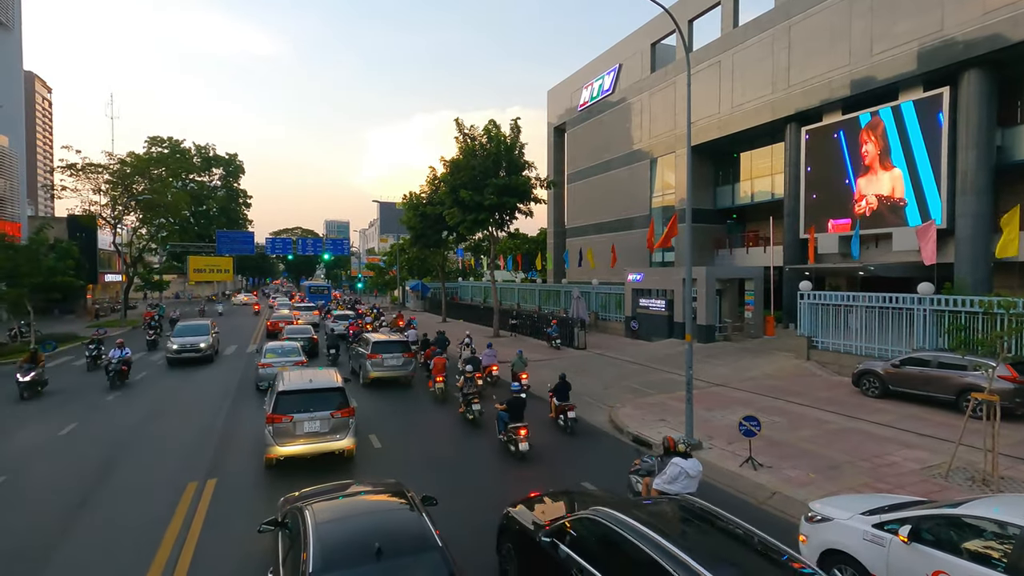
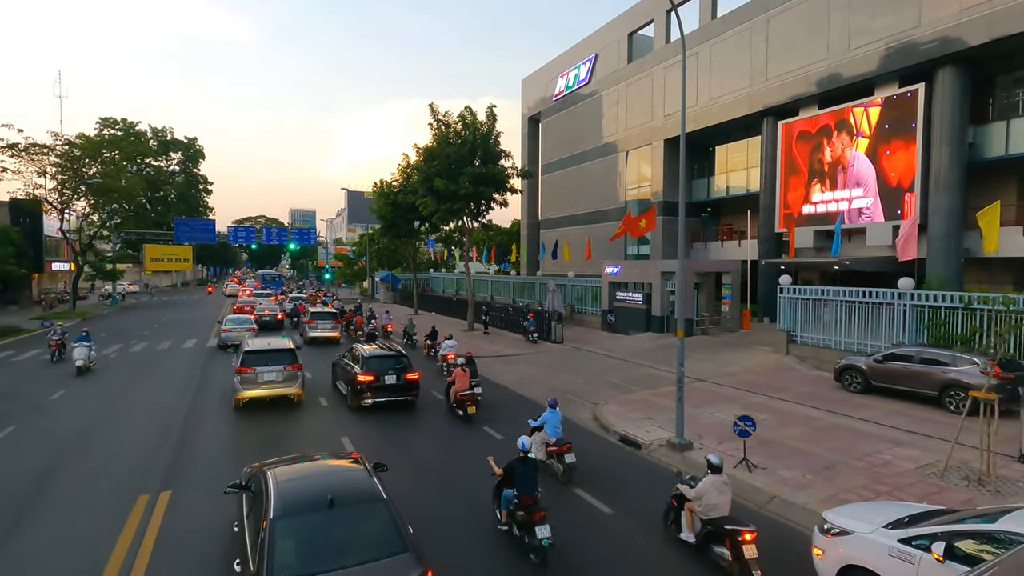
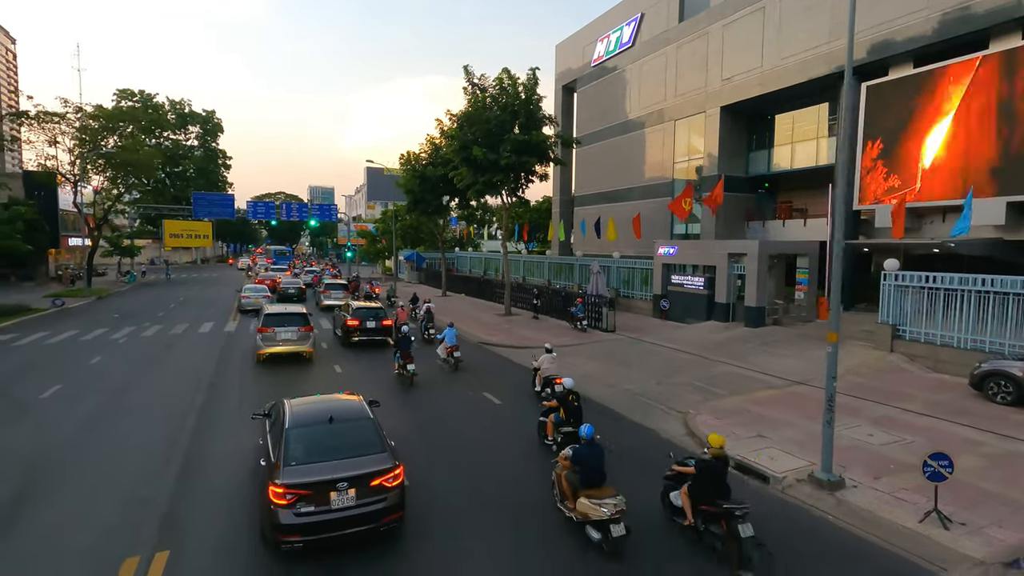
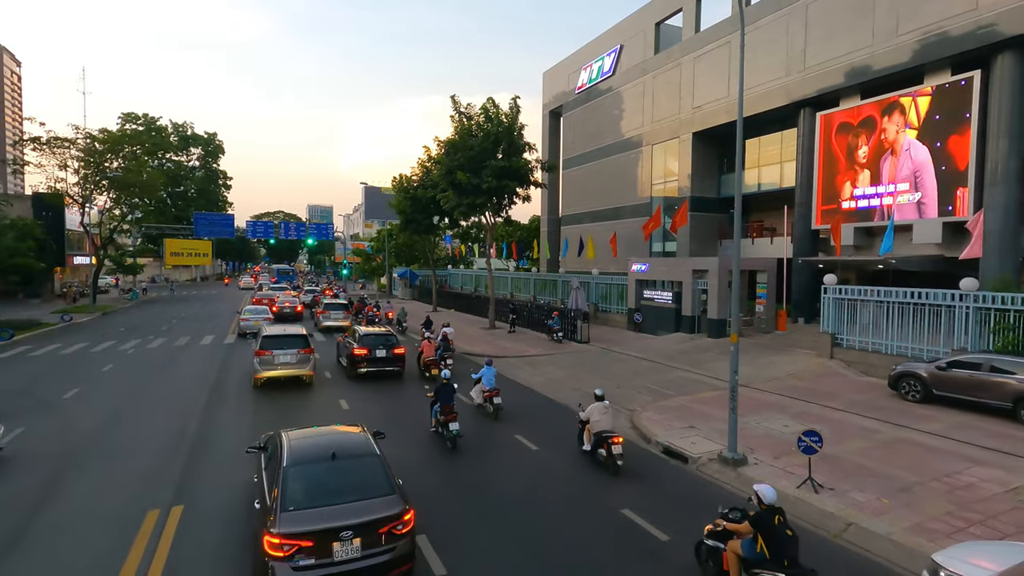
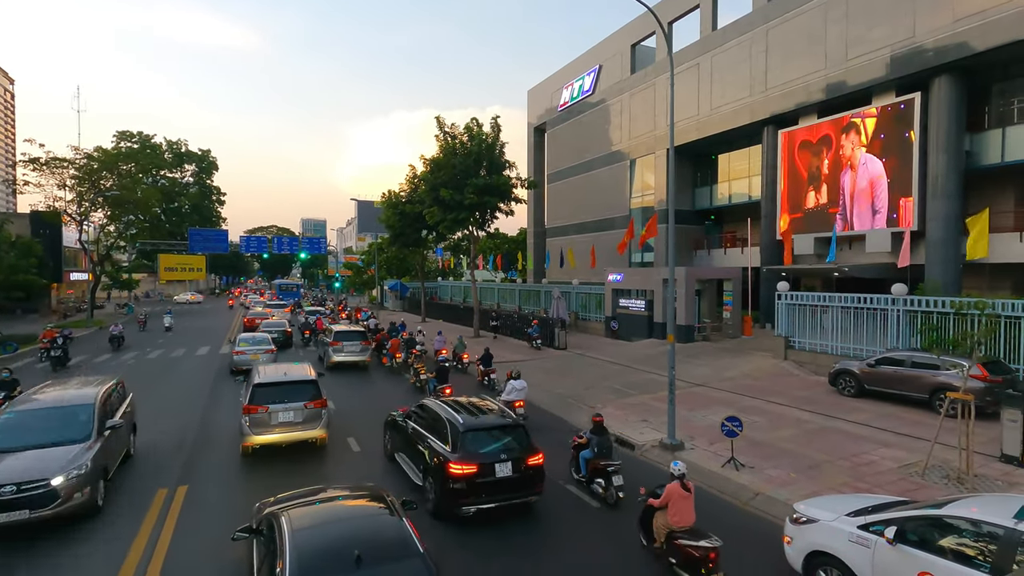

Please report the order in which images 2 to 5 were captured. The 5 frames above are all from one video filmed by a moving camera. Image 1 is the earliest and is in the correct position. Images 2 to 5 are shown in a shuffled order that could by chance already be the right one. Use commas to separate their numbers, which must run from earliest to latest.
5, 2, 4, 3
